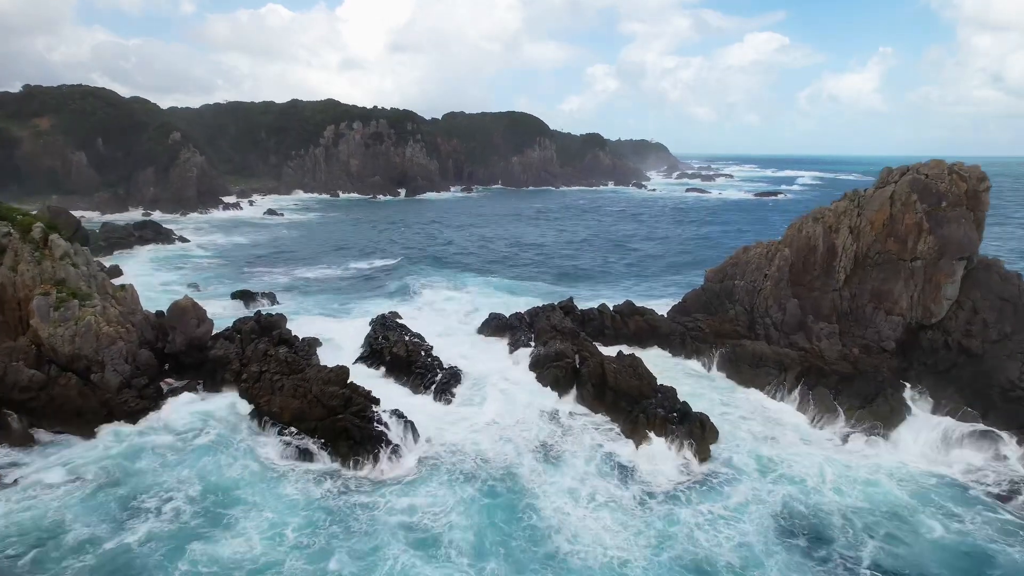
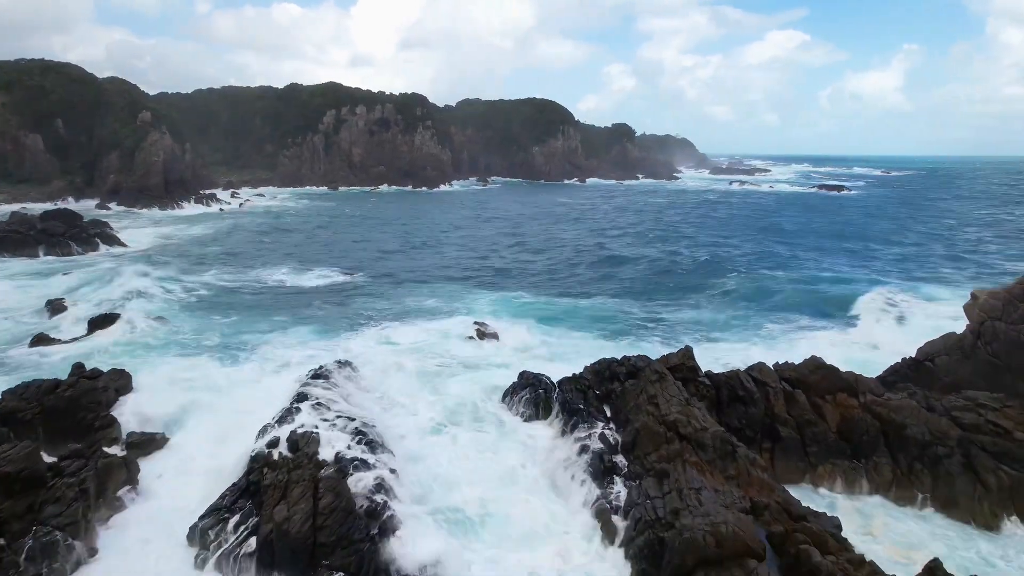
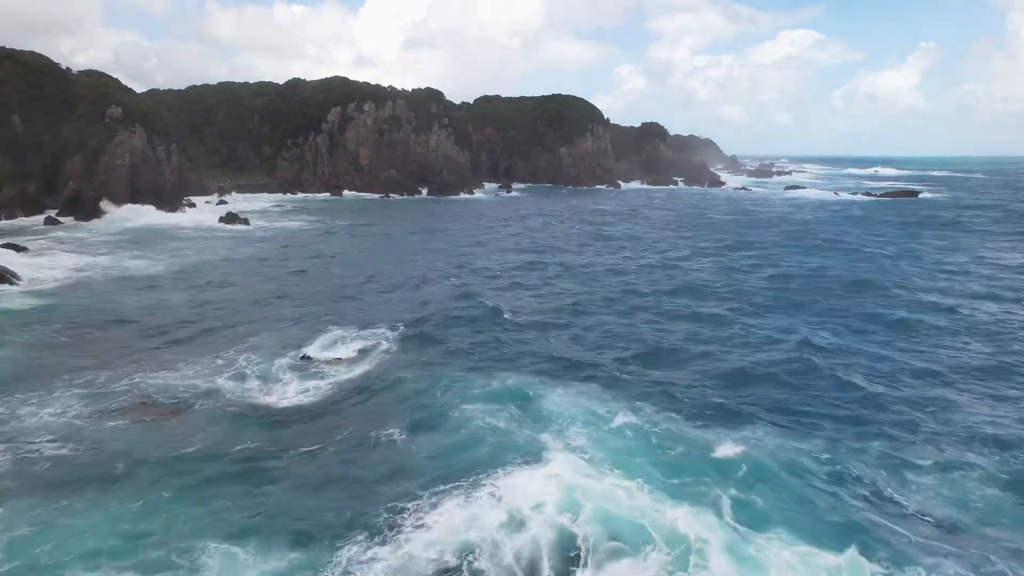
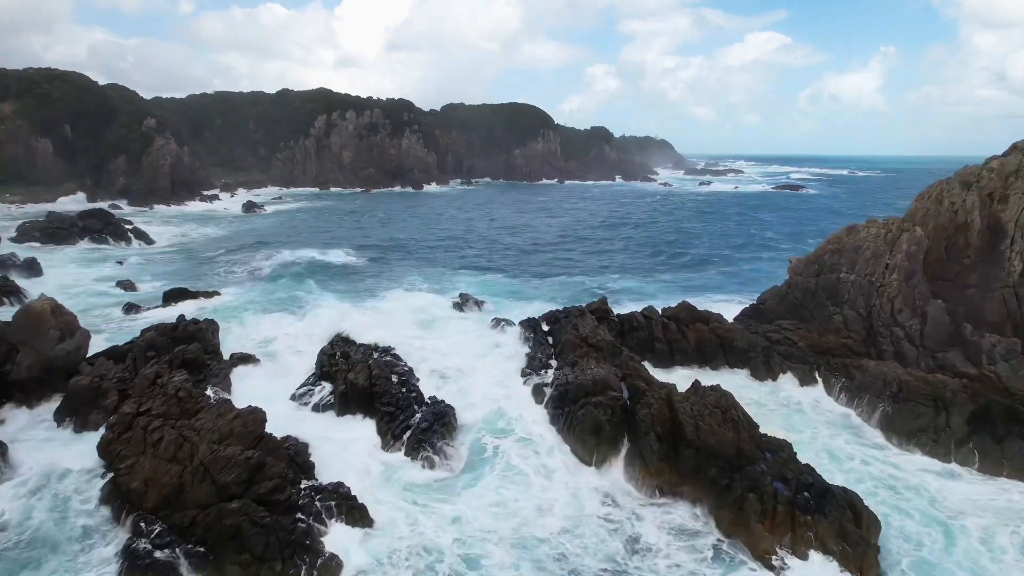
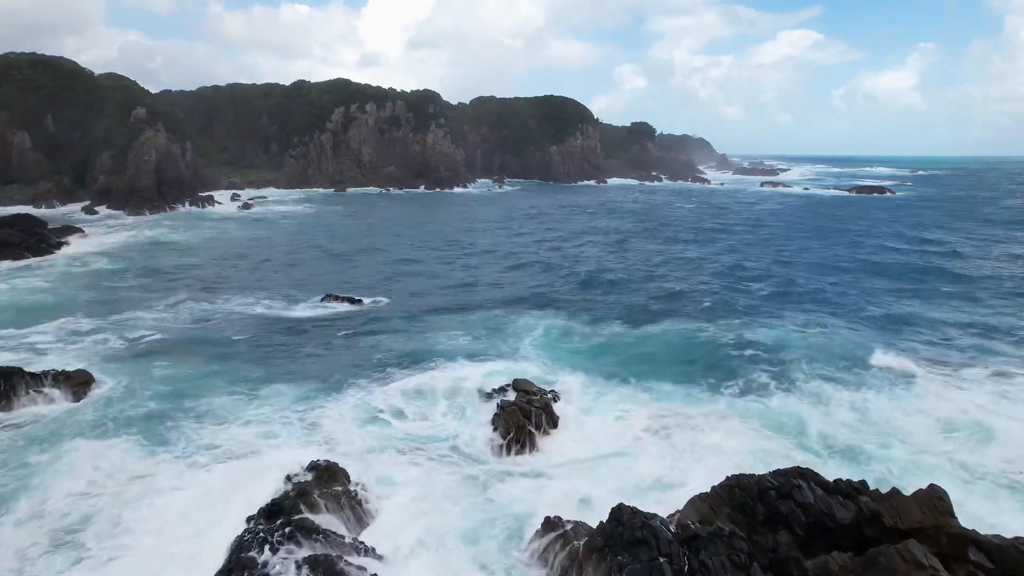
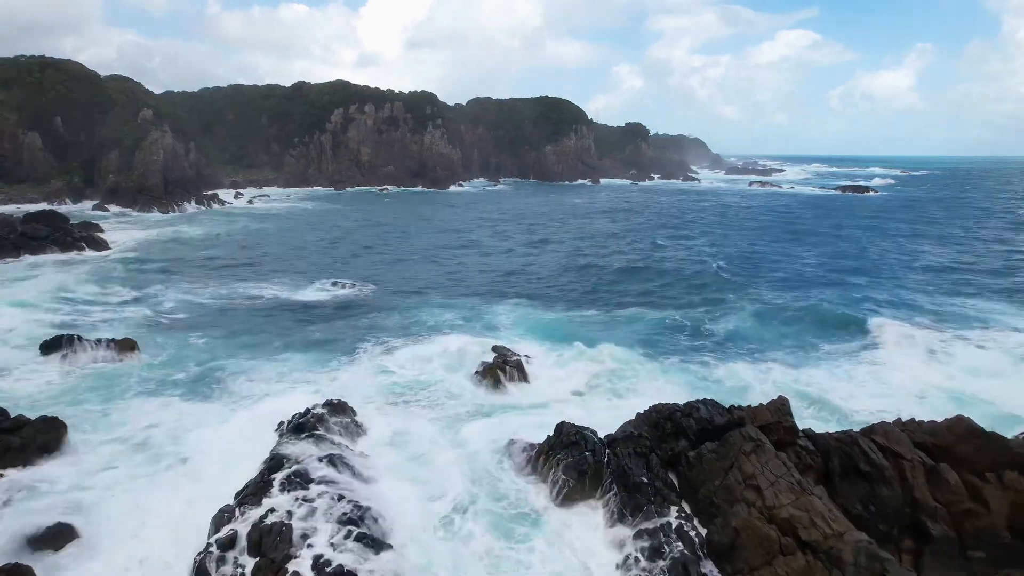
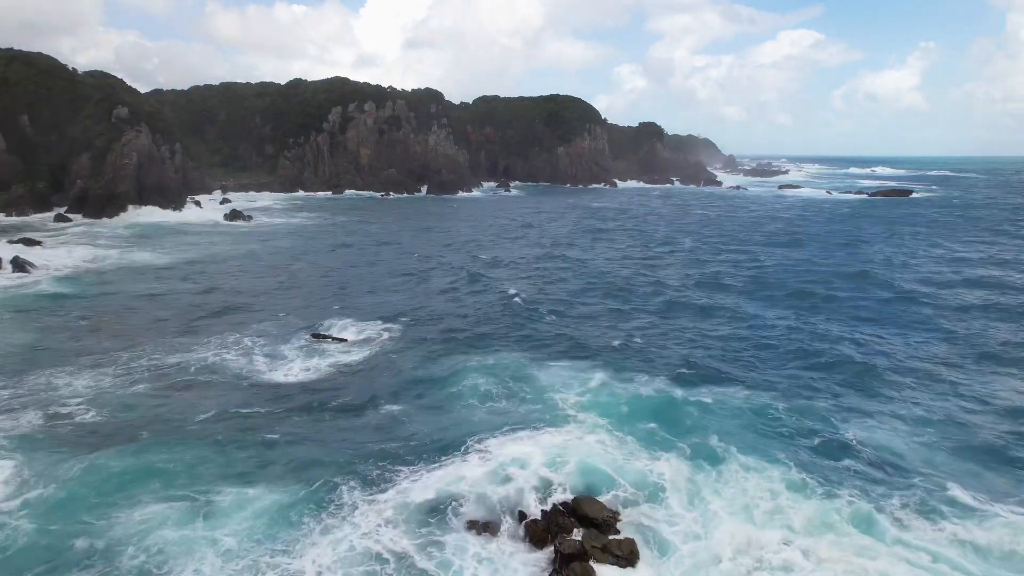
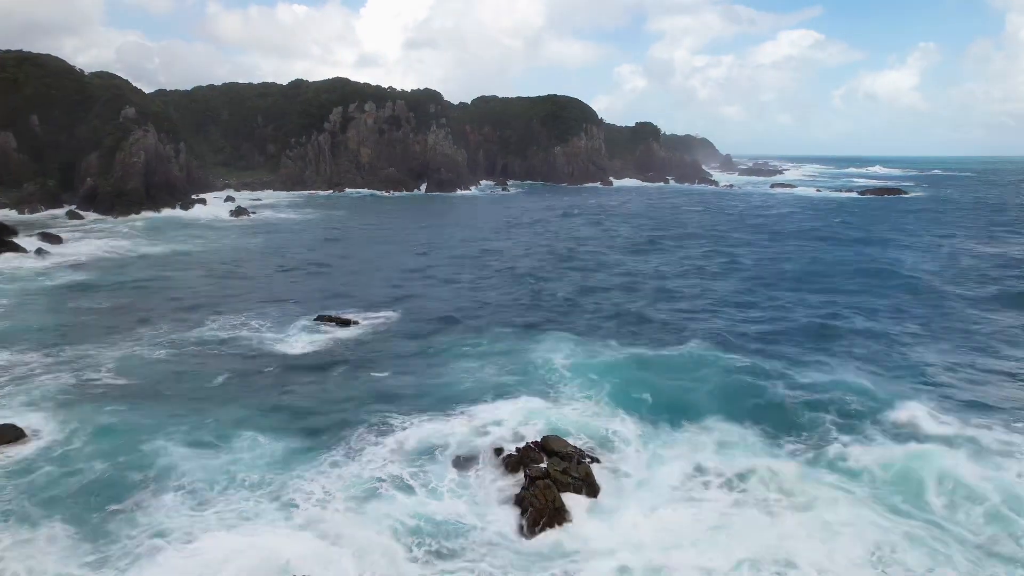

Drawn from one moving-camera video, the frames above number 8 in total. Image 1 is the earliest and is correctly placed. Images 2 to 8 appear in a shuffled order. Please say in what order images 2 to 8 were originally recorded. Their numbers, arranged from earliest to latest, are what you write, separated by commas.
4, 2, 6, 5, 8, 7, 3
